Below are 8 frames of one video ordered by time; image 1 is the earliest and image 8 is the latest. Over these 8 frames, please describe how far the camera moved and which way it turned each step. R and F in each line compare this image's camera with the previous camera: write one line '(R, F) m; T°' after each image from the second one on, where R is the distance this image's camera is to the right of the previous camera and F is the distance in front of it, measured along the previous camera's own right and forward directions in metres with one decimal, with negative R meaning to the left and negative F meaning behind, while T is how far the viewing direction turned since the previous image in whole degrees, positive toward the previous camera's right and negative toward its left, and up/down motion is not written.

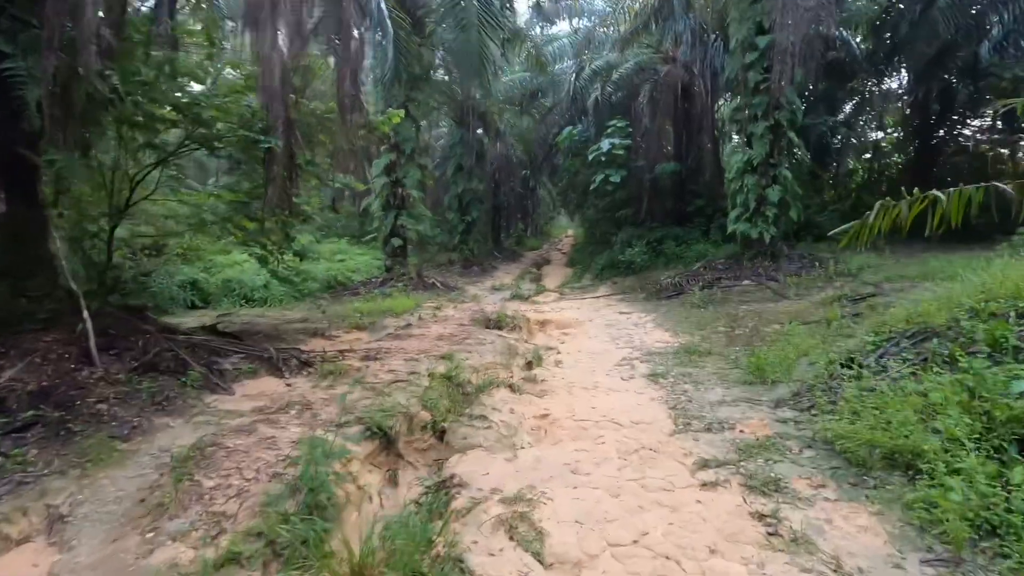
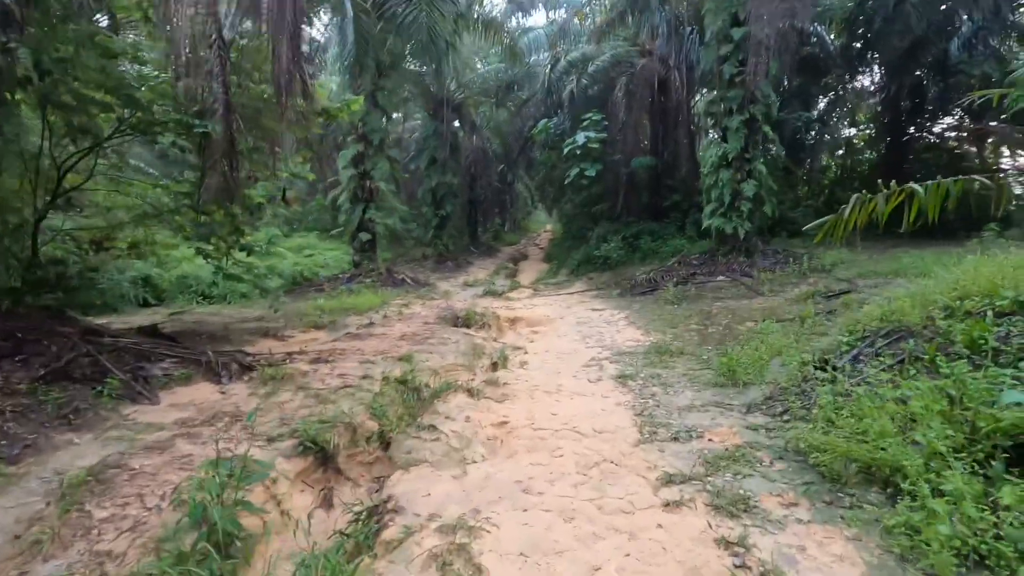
(+0.2, +0.3) m; +2°
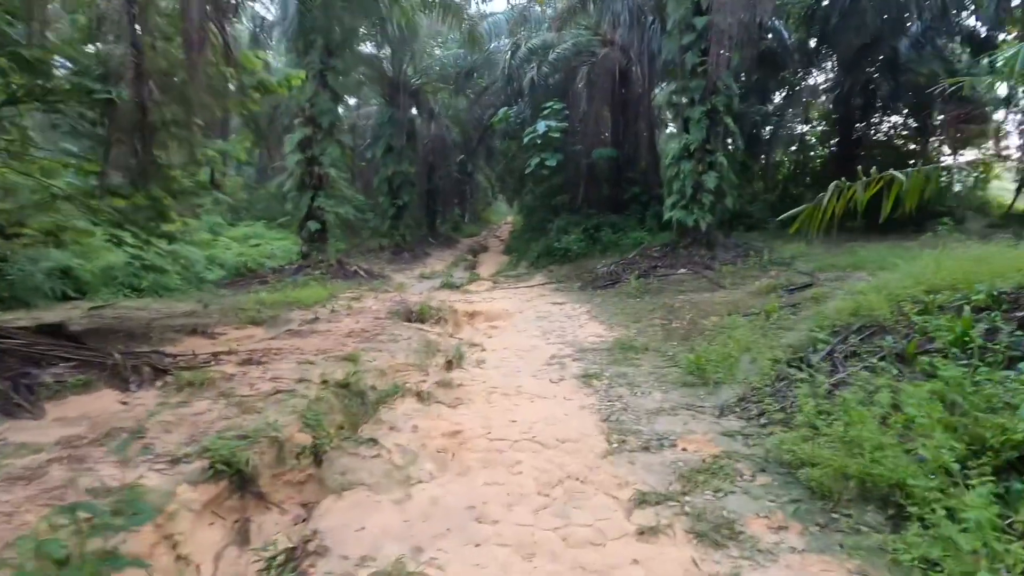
(0.0, +0.5) m; +4°
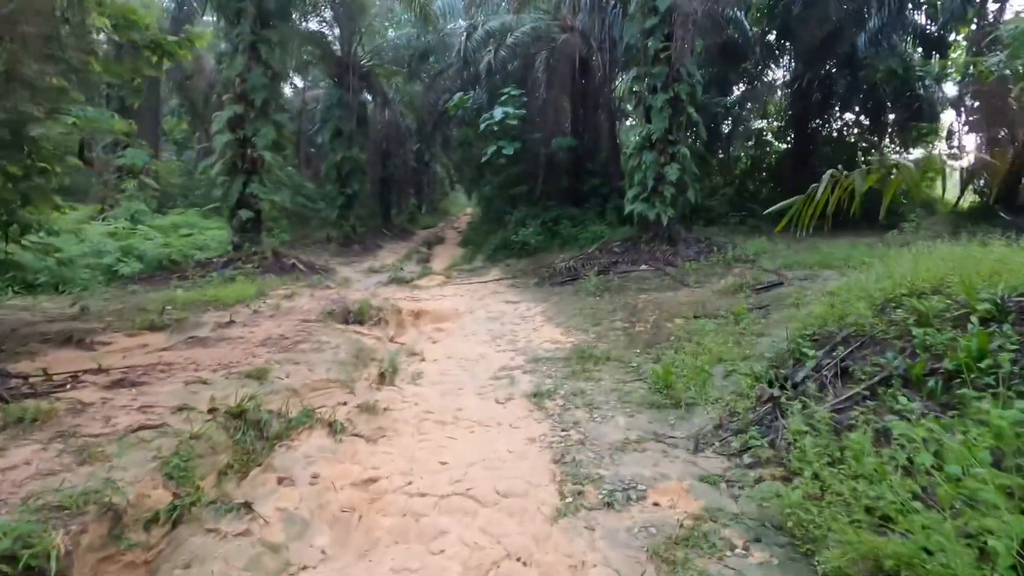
(+0.2, +0.8) m; +4°
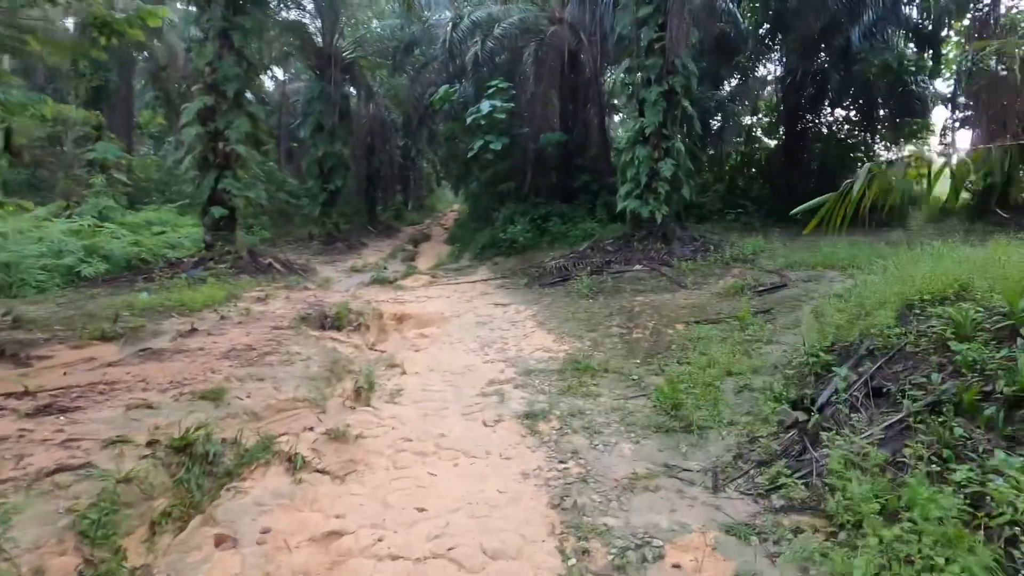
(0.0, +0.5) m; +1°
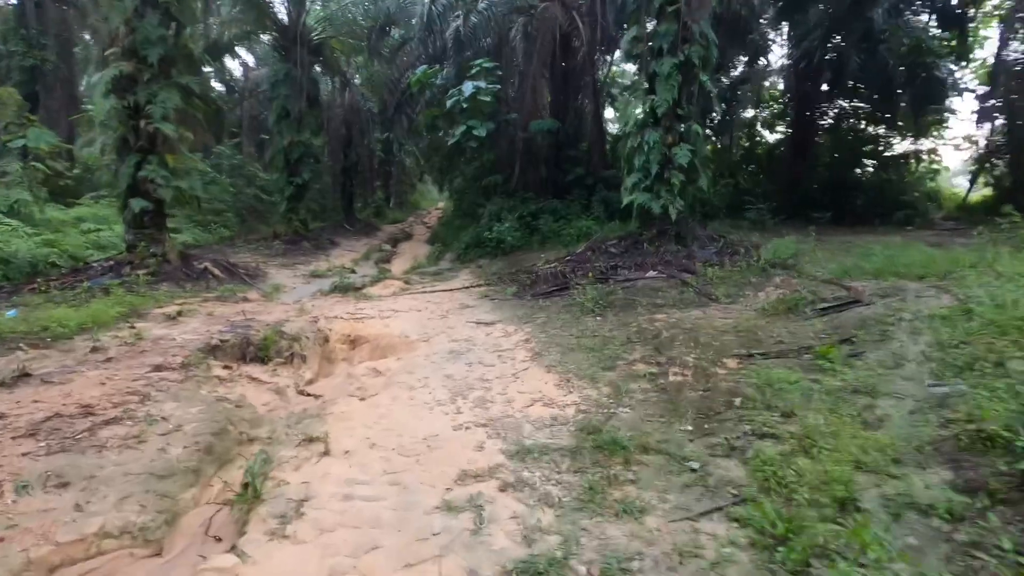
(0.0, +1.9) m; +1°
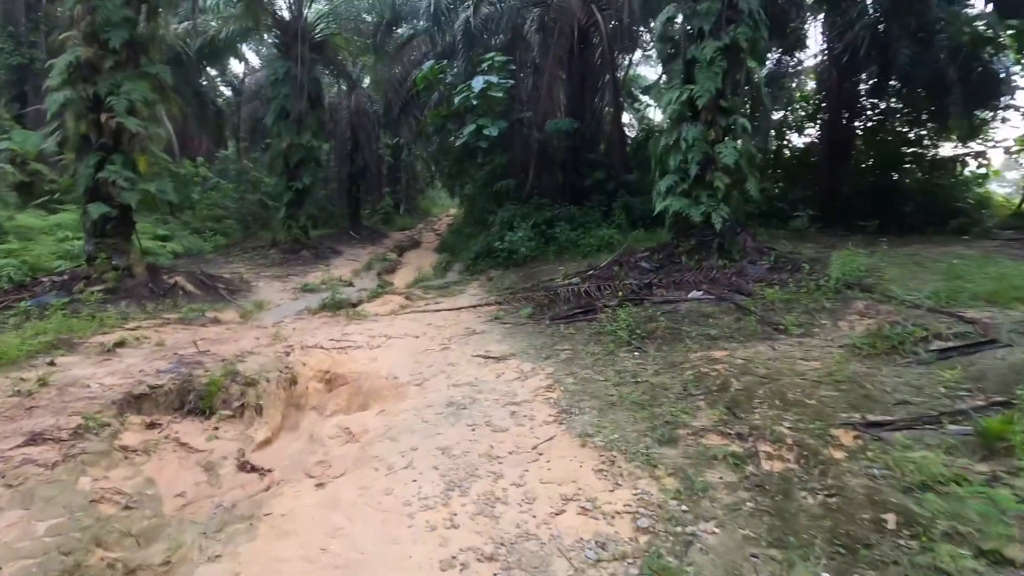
(-0.1, +1.3) m; -1°
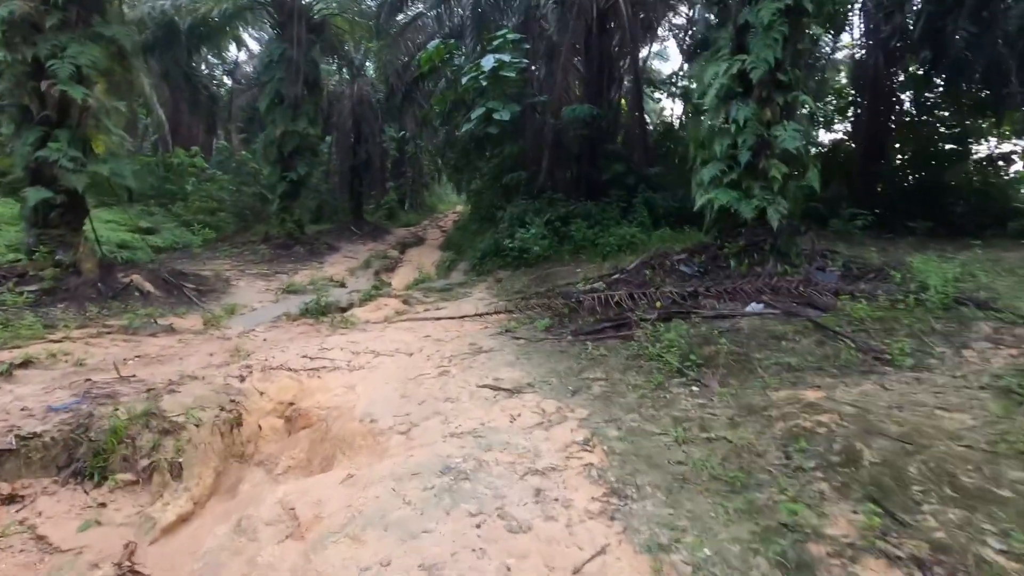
(-0.1, +1.3) m; -1°
